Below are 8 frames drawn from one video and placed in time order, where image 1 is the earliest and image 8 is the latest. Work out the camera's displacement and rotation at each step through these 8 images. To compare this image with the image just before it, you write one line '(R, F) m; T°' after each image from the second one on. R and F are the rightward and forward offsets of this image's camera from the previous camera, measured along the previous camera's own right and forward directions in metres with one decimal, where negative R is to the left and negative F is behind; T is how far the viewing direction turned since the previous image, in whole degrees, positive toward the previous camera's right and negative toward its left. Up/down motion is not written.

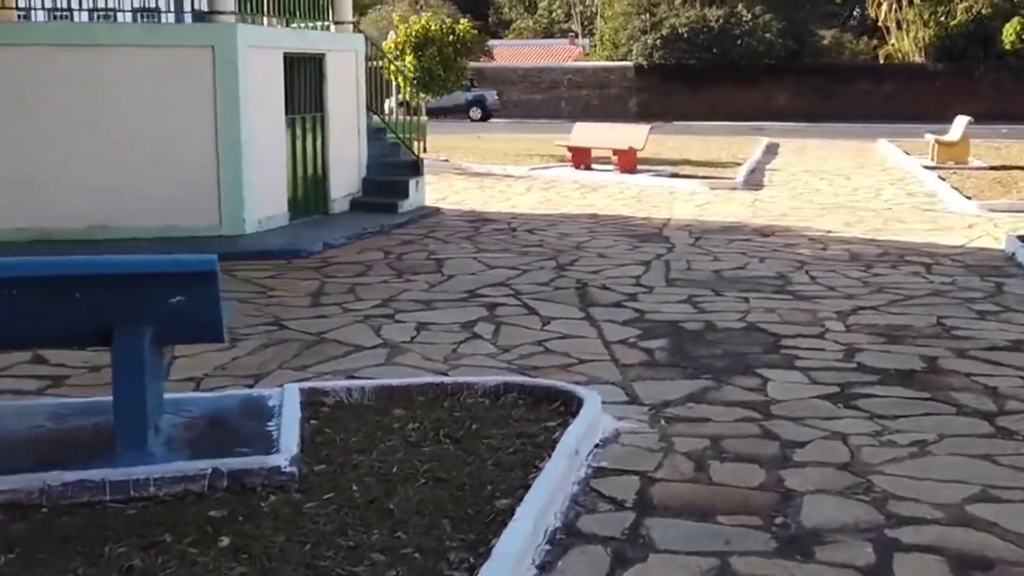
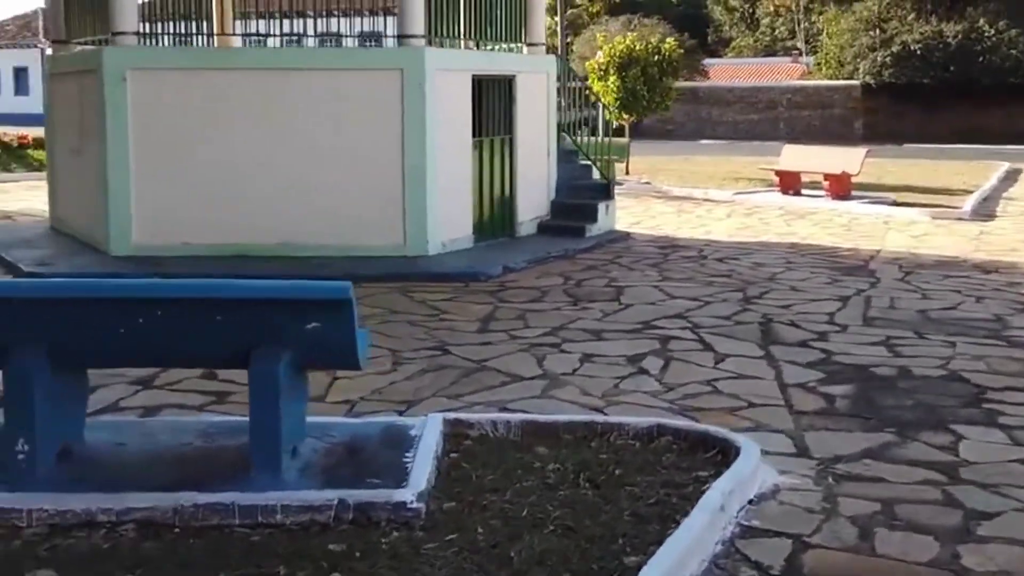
(+0.3, +0.3) m; -12°
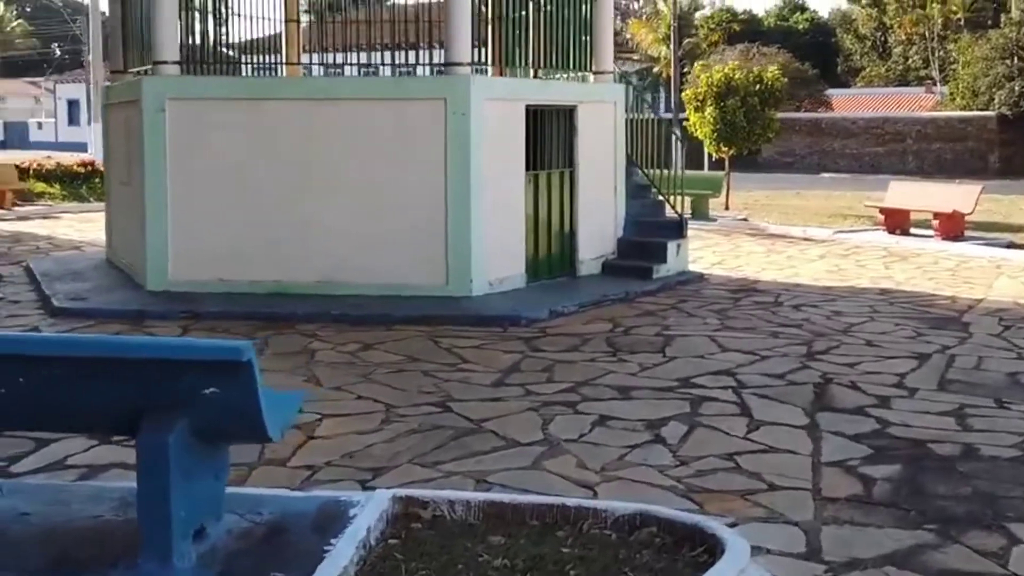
(+0.8, +0.8) m; -7°
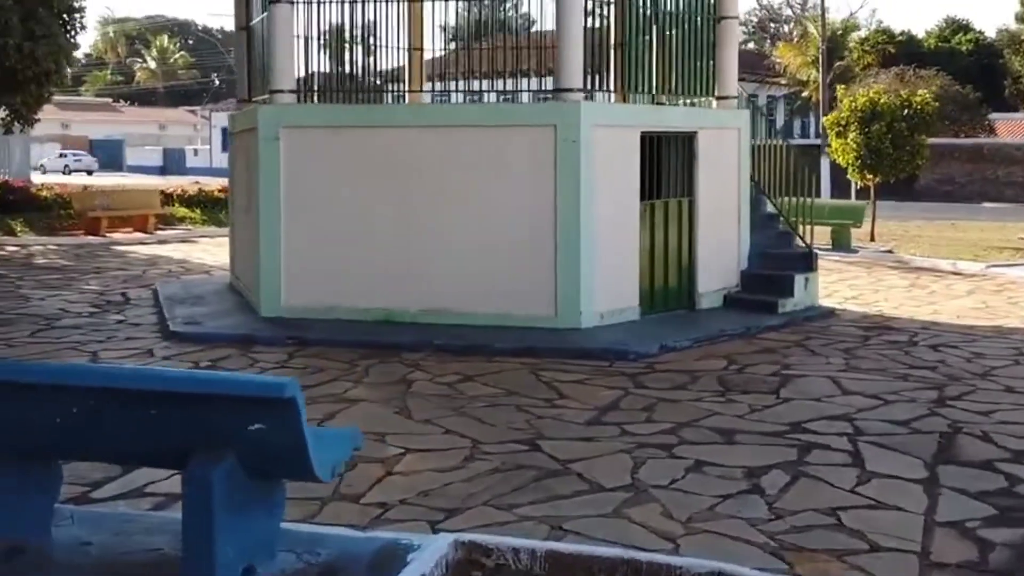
(+0.3, +0.3) m; -8°
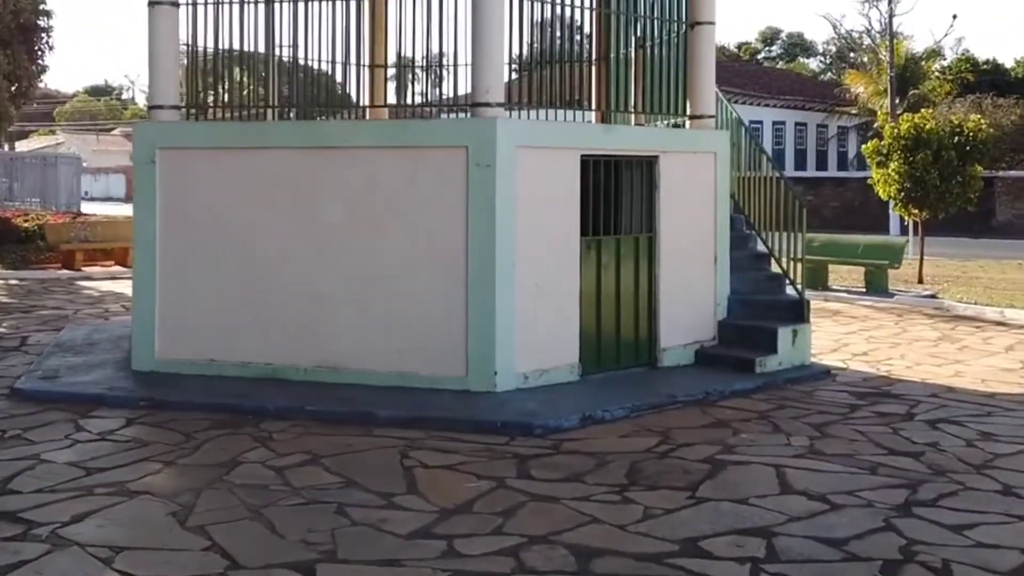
(+1.5, +1.9) m; -4°
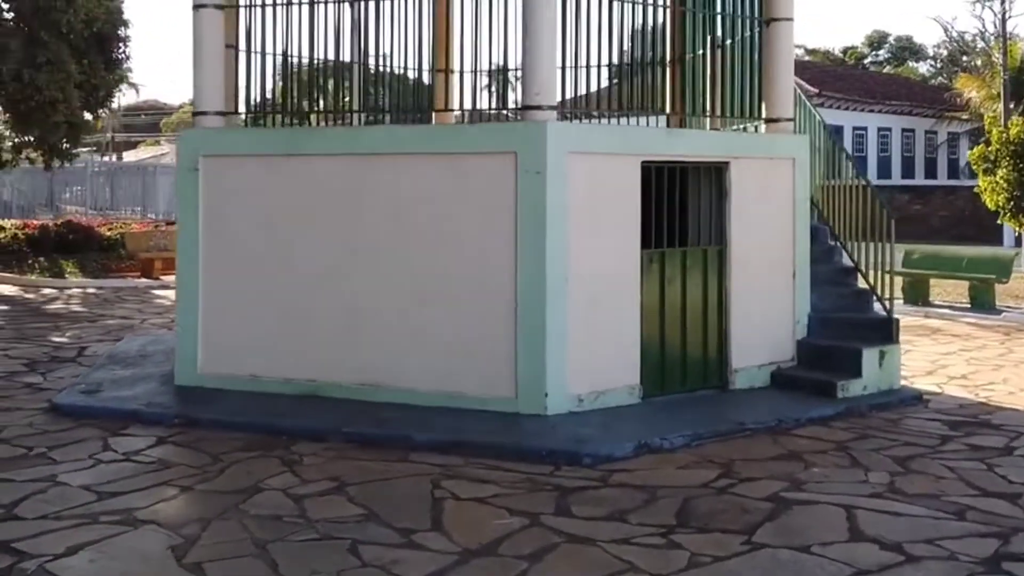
(+0.4, +0.6) m; -5°
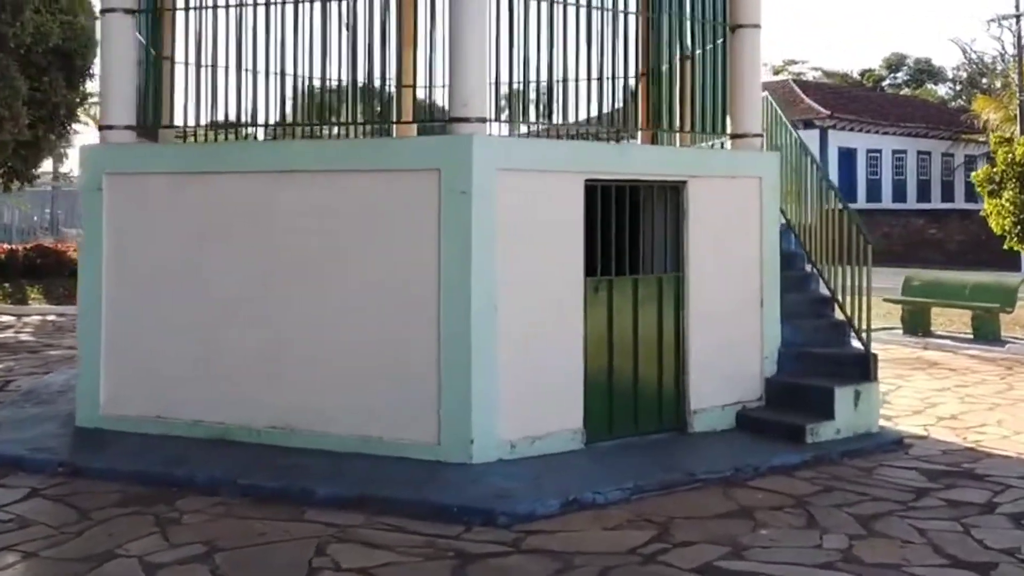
(+0.7, +0.9) m; -1°
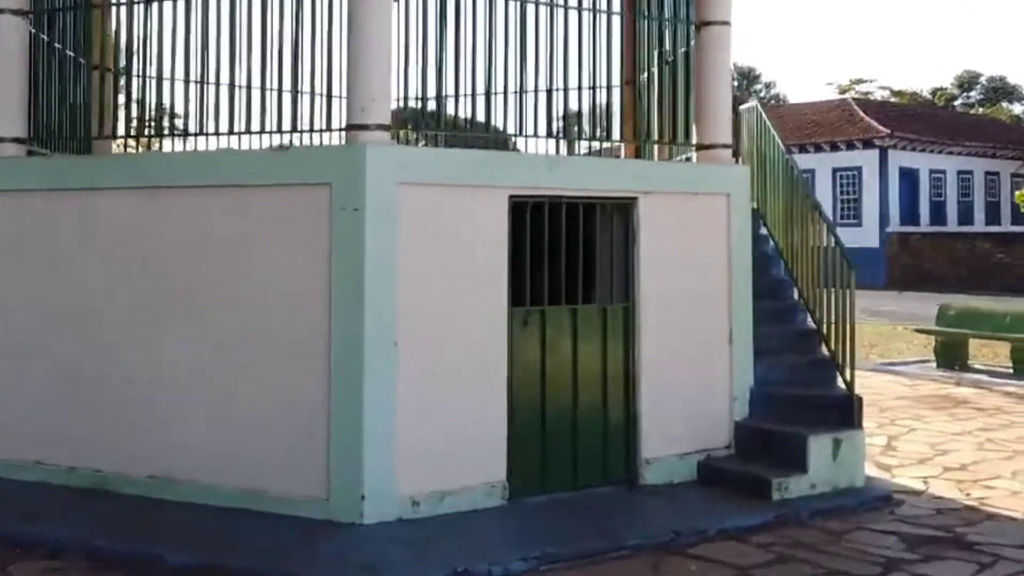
(+1.1, +1.1) m; -4°
